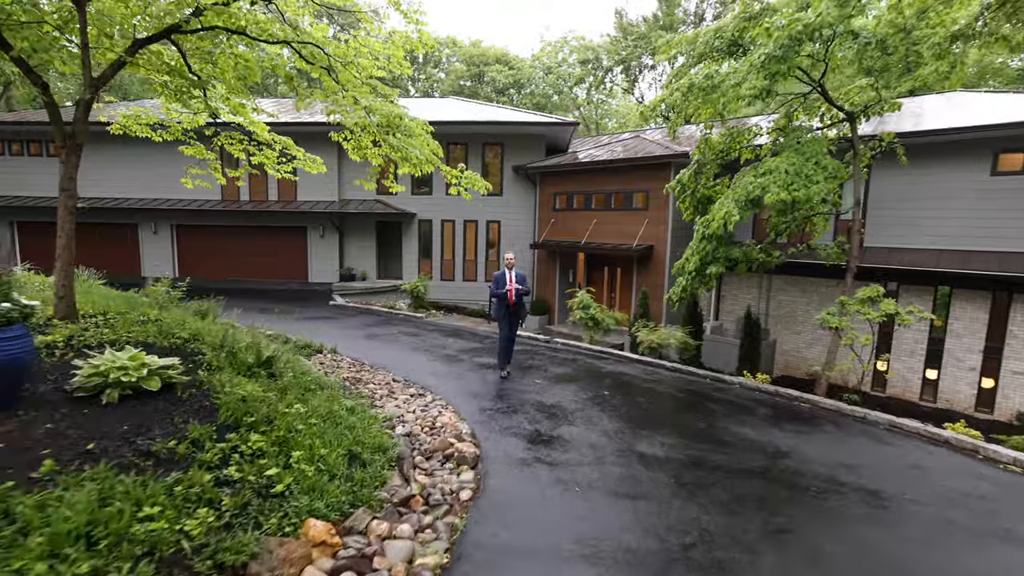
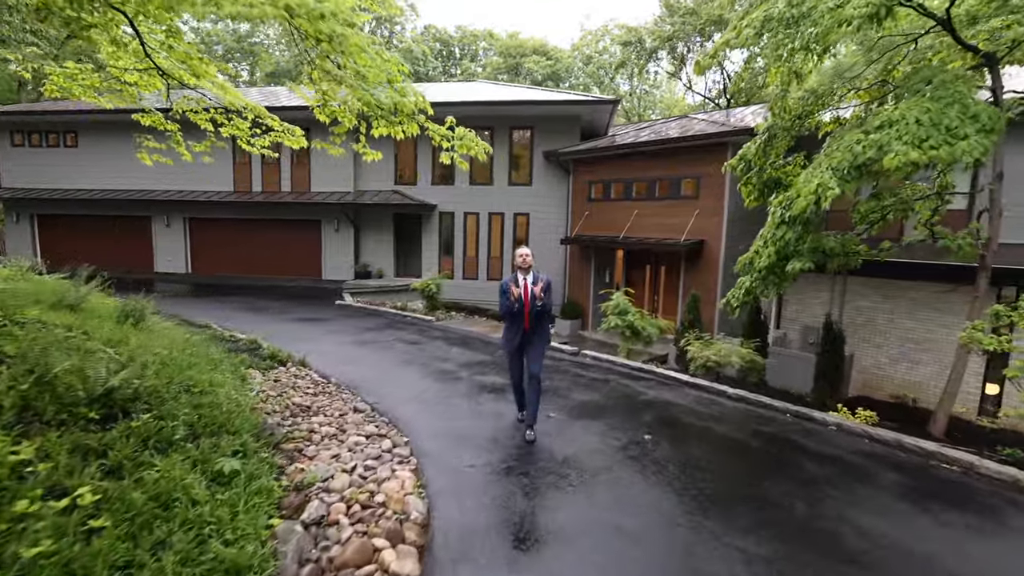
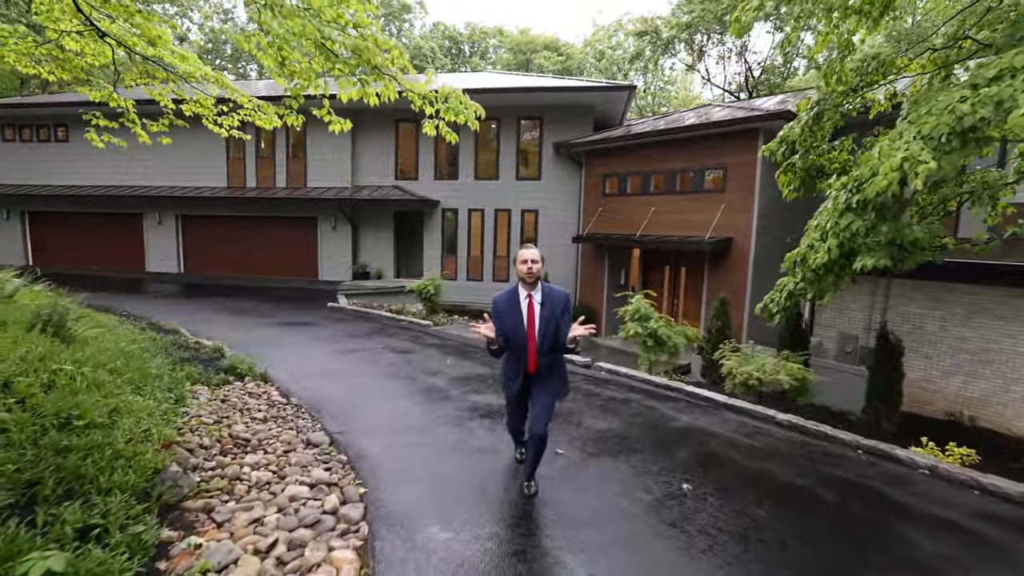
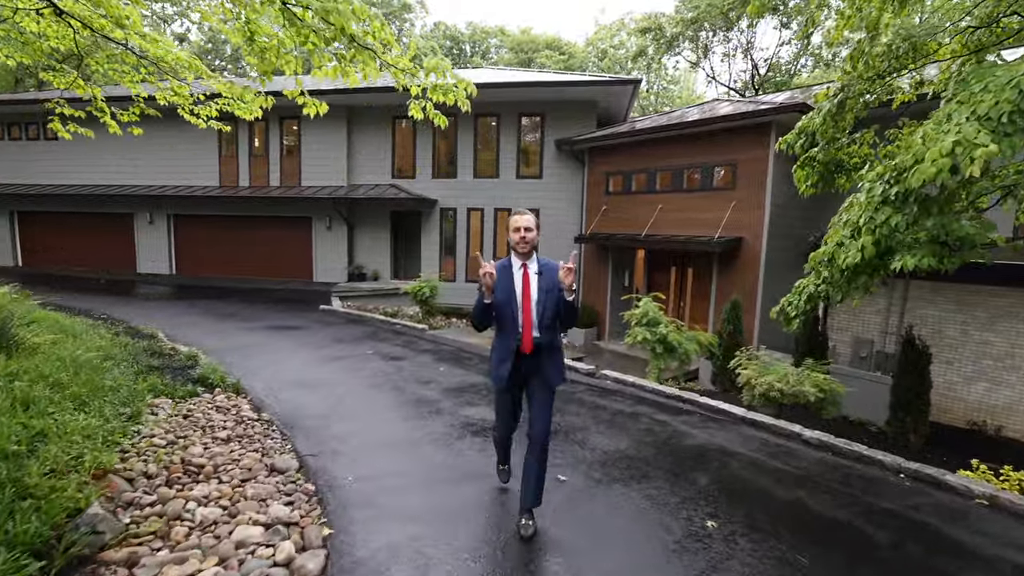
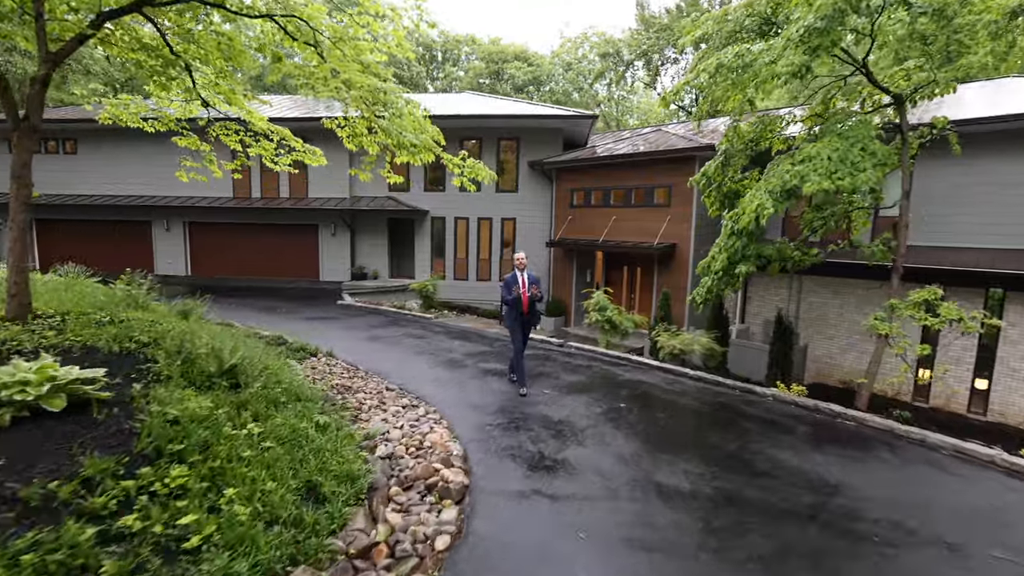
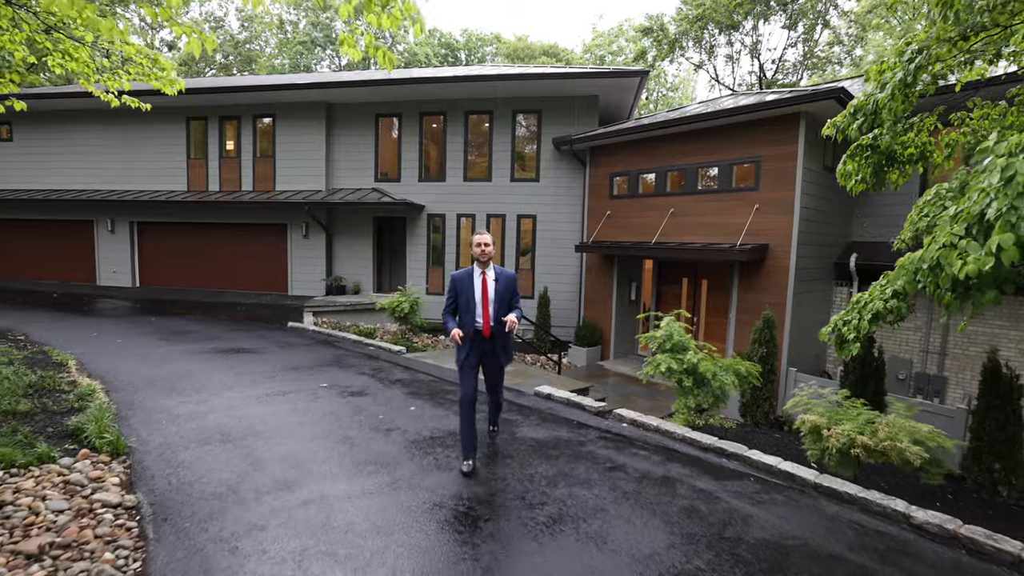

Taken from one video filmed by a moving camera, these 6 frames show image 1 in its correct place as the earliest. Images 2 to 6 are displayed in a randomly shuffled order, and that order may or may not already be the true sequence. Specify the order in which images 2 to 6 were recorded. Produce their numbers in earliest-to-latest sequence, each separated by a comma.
5, 2, 3, 4, 6
